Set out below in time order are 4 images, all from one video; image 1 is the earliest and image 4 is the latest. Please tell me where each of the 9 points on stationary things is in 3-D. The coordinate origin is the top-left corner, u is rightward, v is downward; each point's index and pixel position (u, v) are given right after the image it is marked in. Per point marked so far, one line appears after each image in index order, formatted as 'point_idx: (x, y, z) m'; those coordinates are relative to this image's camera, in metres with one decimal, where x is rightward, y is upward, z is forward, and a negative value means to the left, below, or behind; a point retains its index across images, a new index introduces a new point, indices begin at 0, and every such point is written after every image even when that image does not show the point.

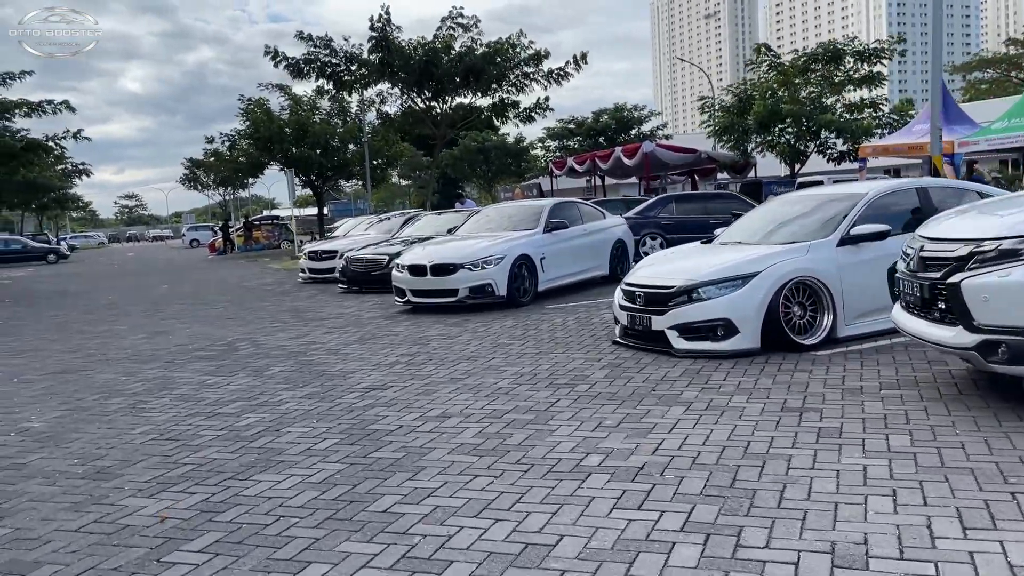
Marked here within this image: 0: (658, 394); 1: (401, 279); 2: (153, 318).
0: (+1.0, -0.8, +6.1) m
1: (-1.6, +0.1, +12.3) m
2: (-5.9, -0.5, +14.0) m
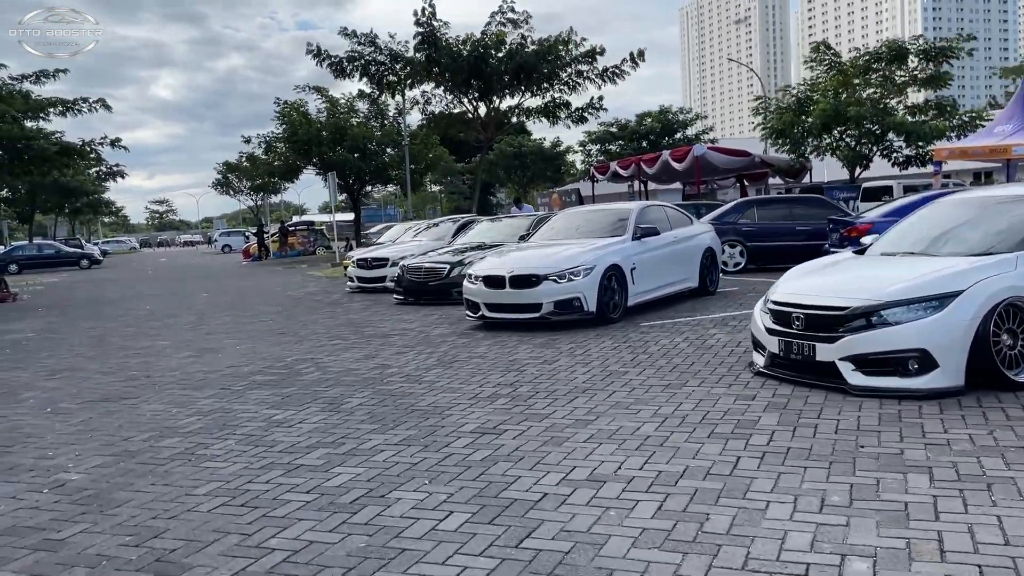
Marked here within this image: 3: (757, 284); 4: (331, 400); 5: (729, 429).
0: (+2.0, -0.9, +4.7) m
1: (-0.5, 0.0, +11.0) m
2: (-4.8, -0.7, +12.8) m
3: (+4.0, +0.1, +13.9) m
4: (-1.5, -0.9, +7.1) m
5: (+1.4, -0.9, +5.4) m
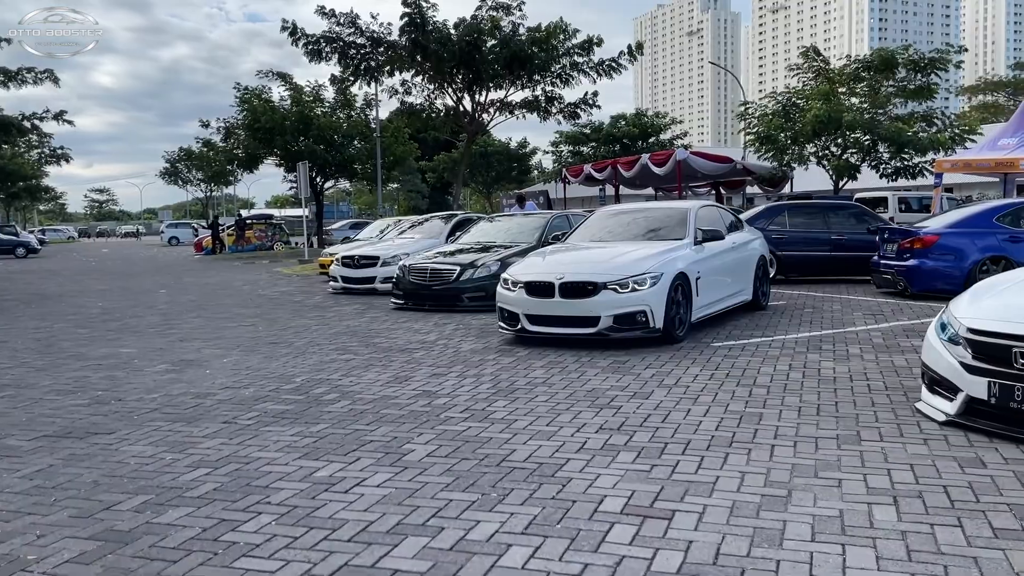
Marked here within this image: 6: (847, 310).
0: (+2.8, -1.1, +3.1) m
1: (0.0, -0.1, +9.3) m
2: (-4.4, -0.7, +10.8) m
3: (+4.3, -0.2, +12.5) m
4: (-0.8, -1.0, +5.3) m
5: (+2.2, -1.0, +3.7) m
6: (+4.4, -0.3, +11.2) m
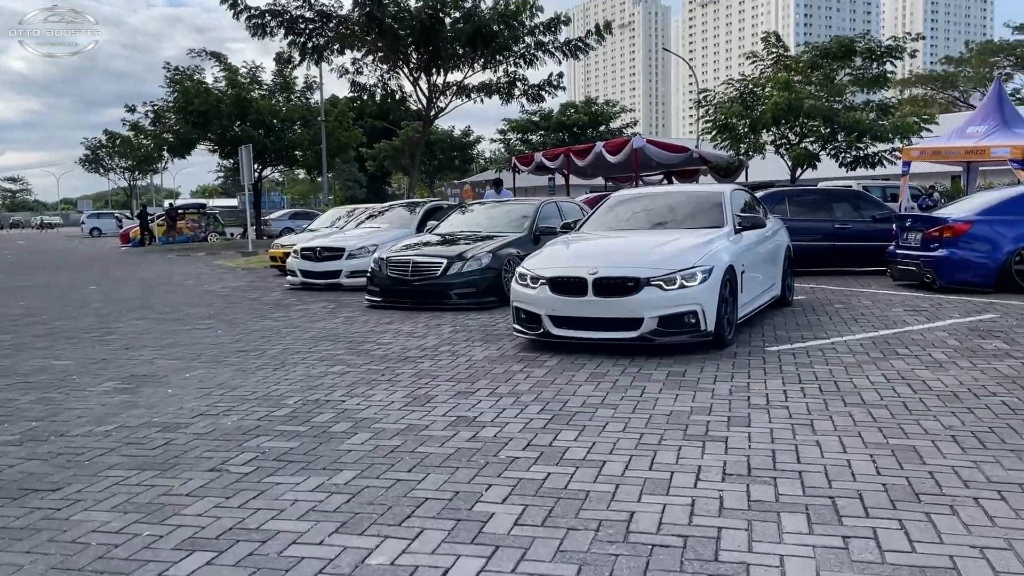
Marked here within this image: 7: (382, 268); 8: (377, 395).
0: (+3.5, -1.1, +2.0) m
1: (+0.2, -0.1, +7.9) m
2: (-4.3, -0.6, +9.1) m
3: (+4.3, -0.1, +11.4) m
4: (-0.3, -1.0, +3.9) m
5: (+2.8, -1.1, +2.6) m
6: (+4.5, -0.2, +10.2) m
7: (-1.9, +0.3, +11.9) m
8: (-1.1, -0.8, +6.4) m
